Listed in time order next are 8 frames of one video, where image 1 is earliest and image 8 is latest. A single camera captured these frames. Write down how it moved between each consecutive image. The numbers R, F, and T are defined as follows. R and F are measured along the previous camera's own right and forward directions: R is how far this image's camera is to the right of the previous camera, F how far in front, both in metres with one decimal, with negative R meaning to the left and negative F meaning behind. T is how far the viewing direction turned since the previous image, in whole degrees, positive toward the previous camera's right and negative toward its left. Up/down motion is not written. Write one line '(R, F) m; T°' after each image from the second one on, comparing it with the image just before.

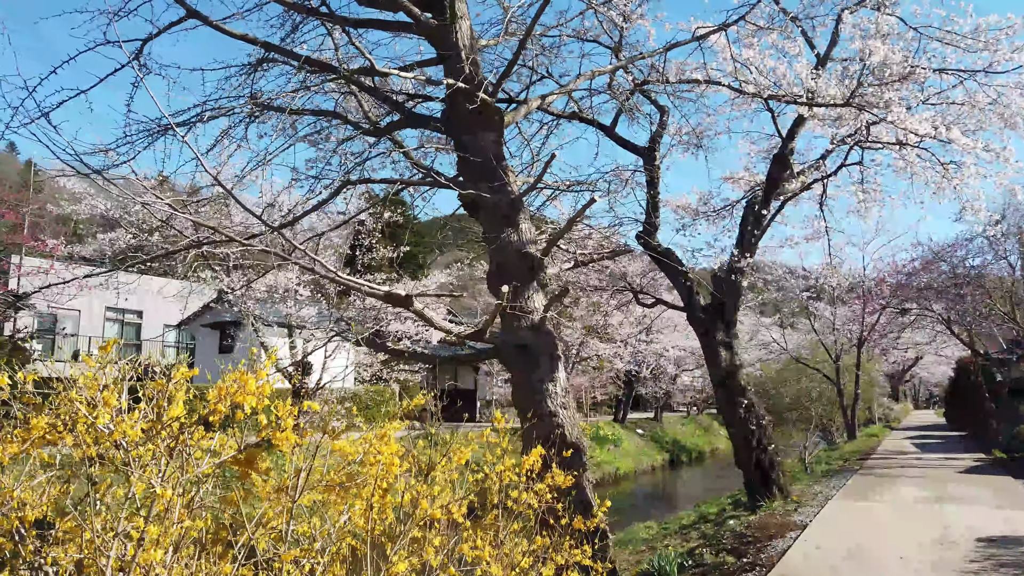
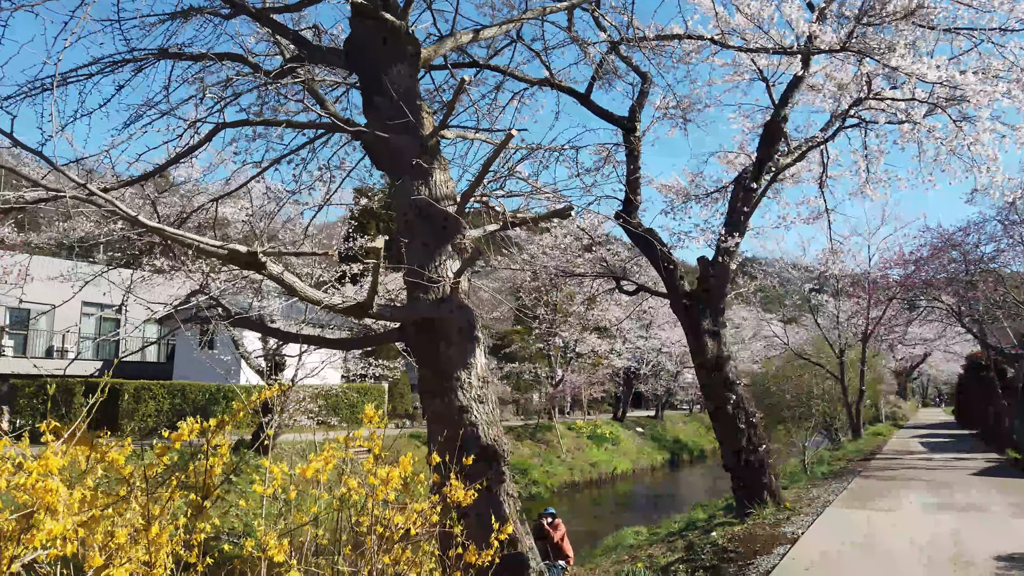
(+0.4, +0.6) m; 0°
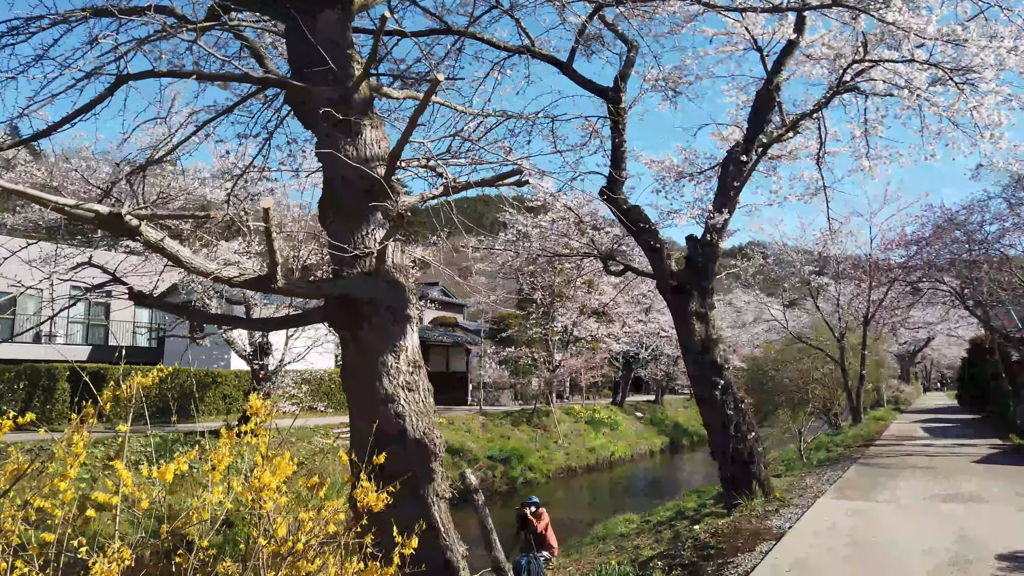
(+0.2, +0.3) m; 0°
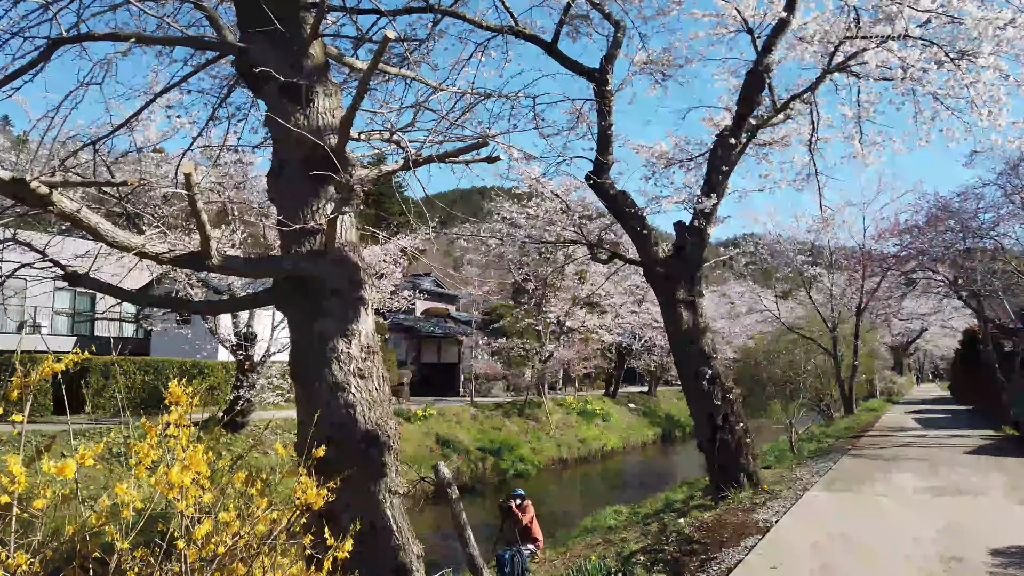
(+0.1, +0.2) m; 0°
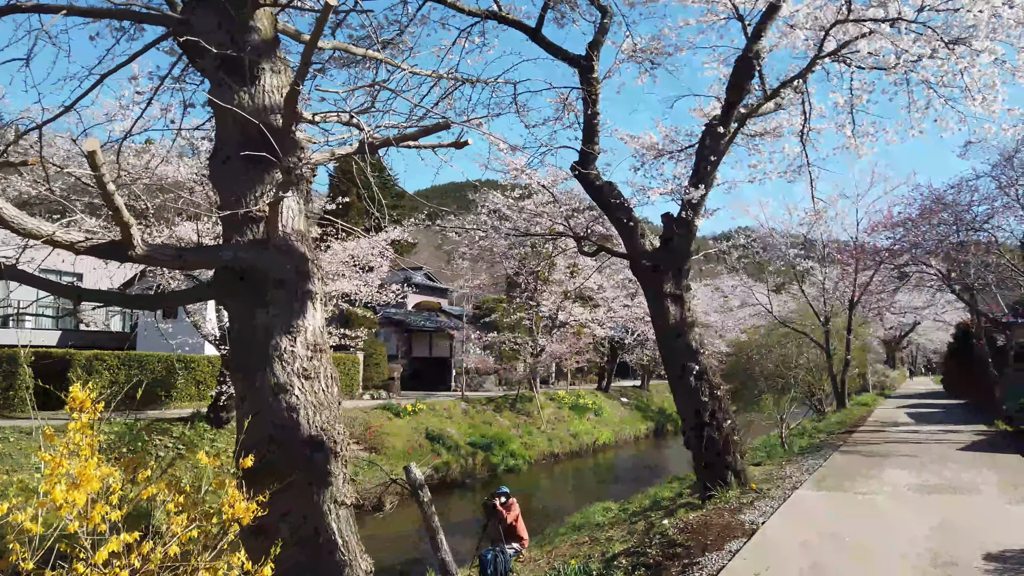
(+0.1, +0.2) m; 0°
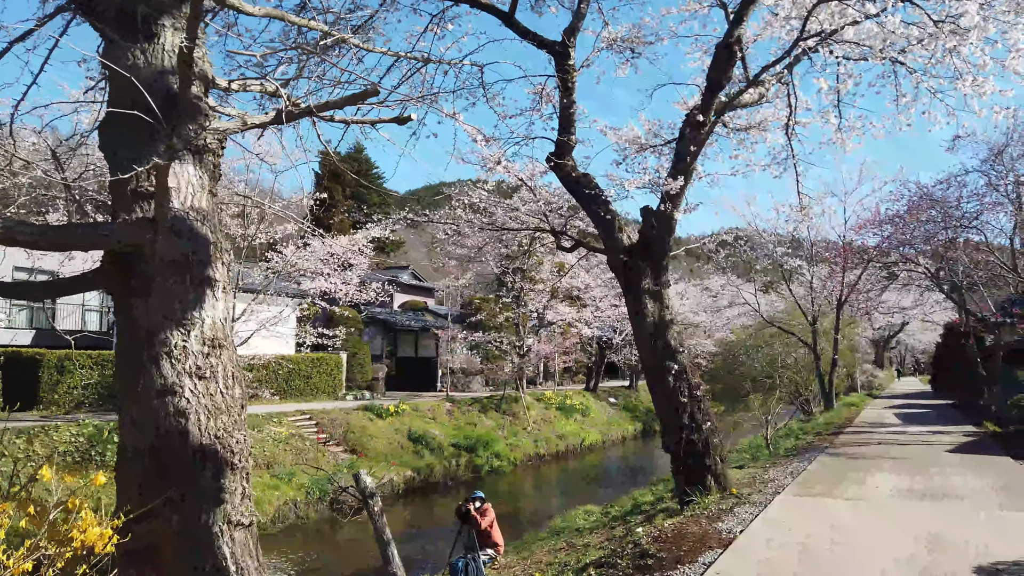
(+0.2, +0.2) m; +1°
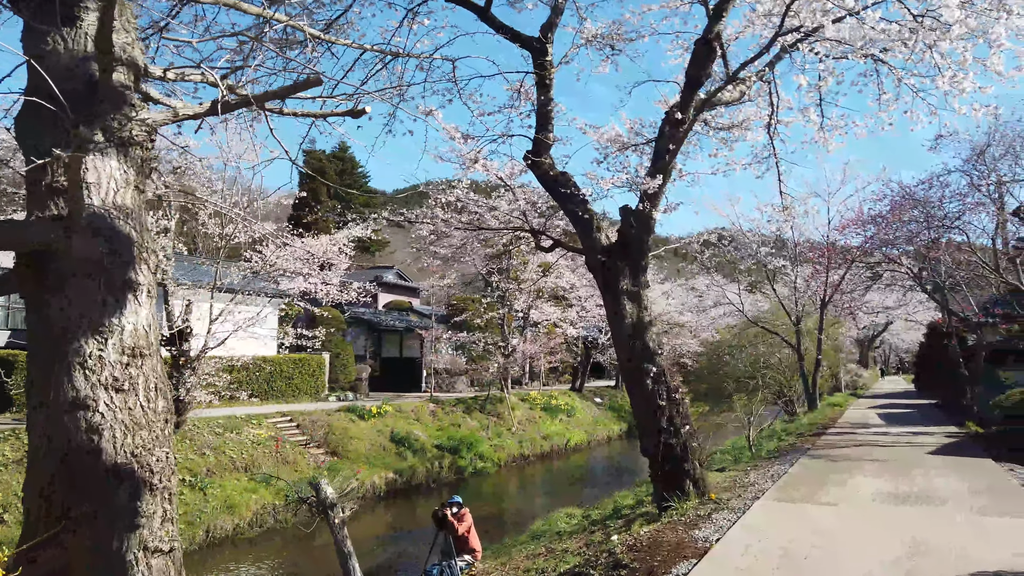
(+0.1, +0.1) m; +1°
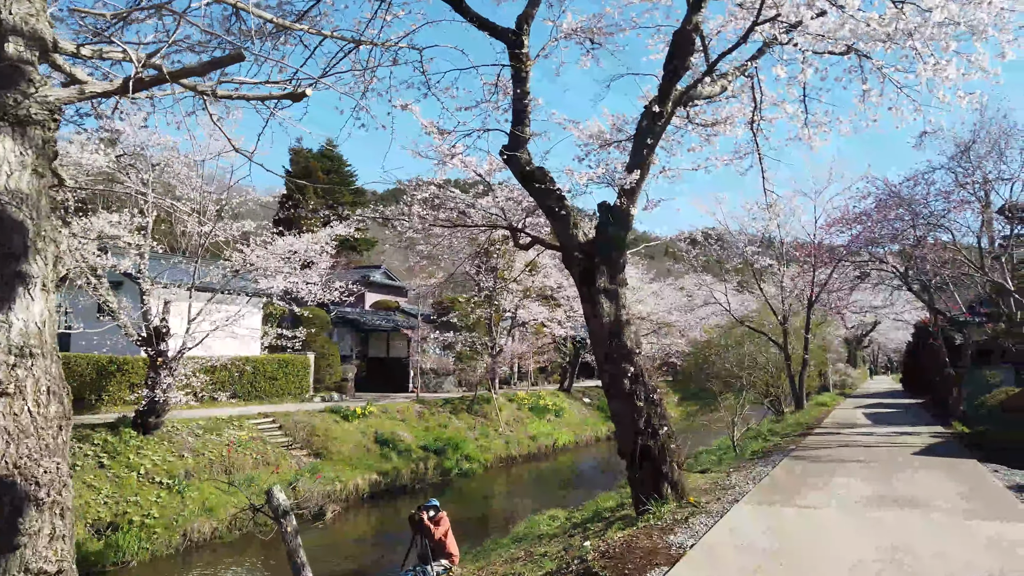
(+0.1, +0.1) m; +1°
